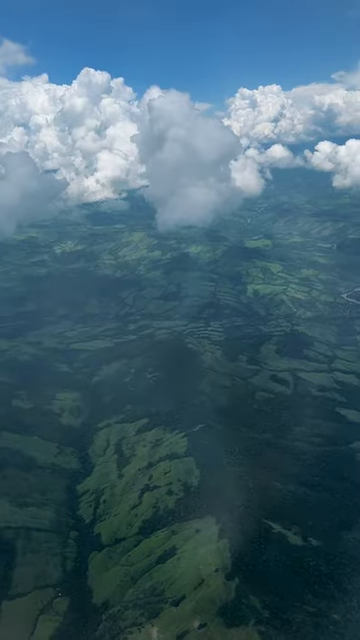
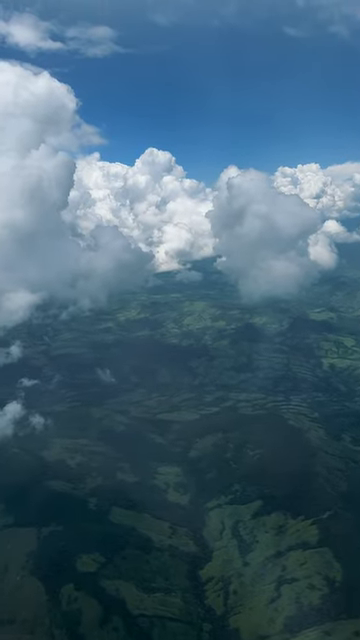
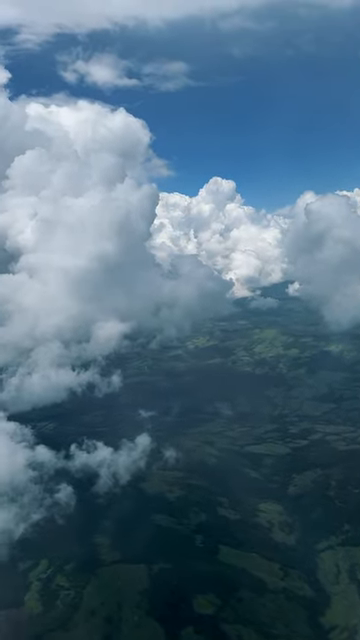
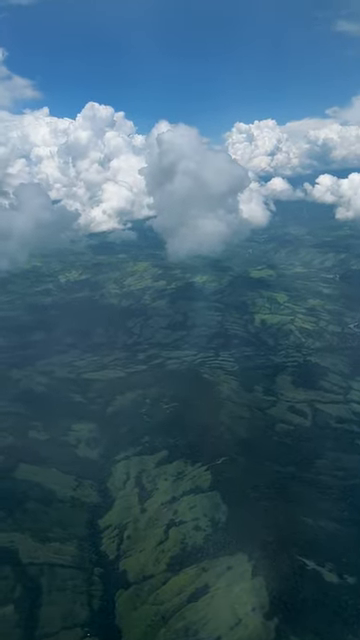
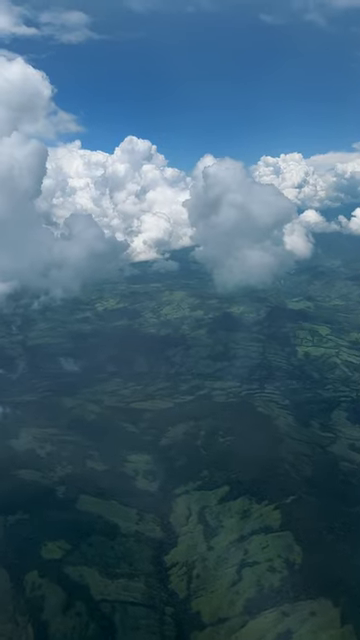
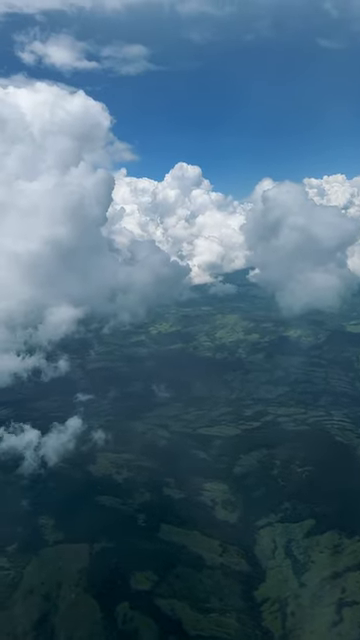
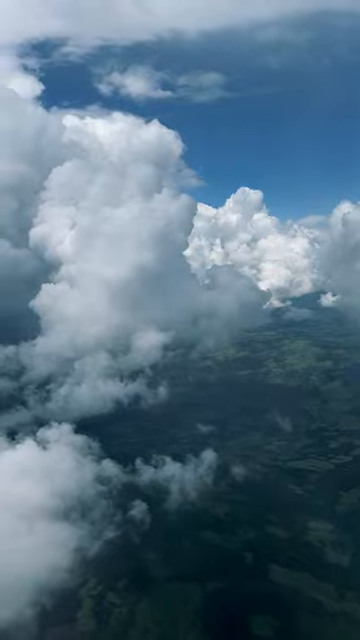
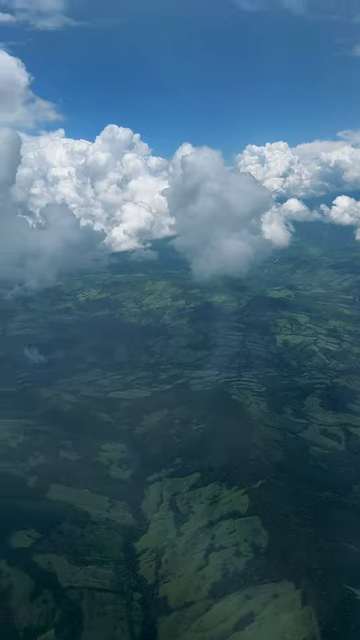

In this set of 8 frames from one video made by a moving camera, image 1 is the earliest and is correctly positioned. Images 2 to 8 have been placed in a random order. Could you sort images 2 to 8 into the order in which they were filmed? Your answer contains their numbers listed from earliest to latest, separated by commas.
4, 8, 5, 2, 6, 3, 7
